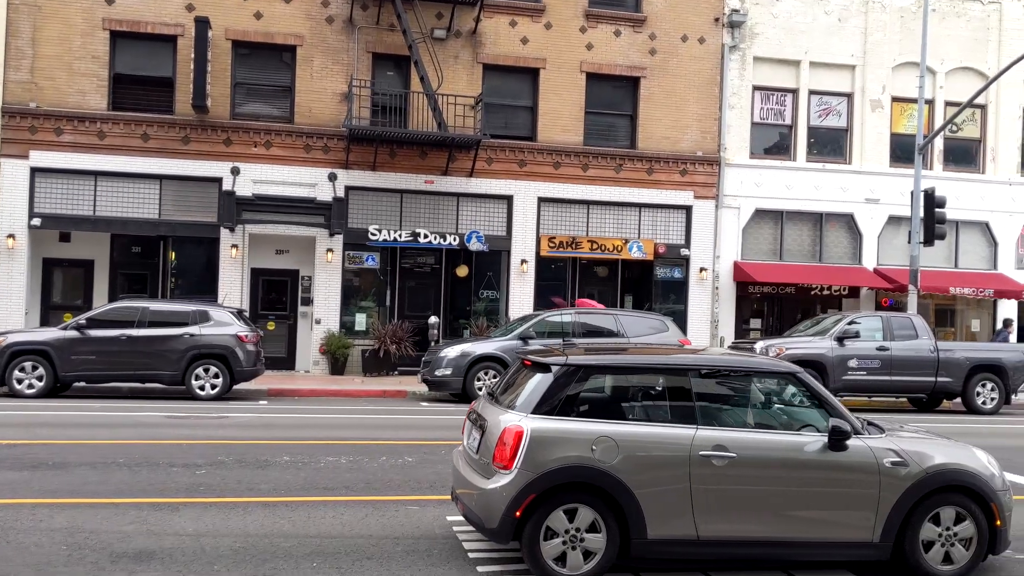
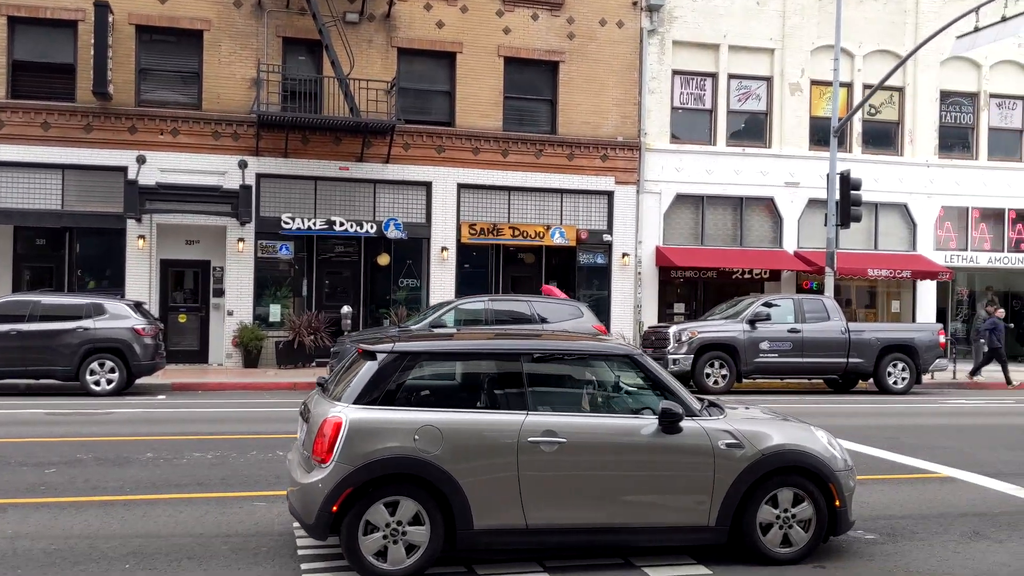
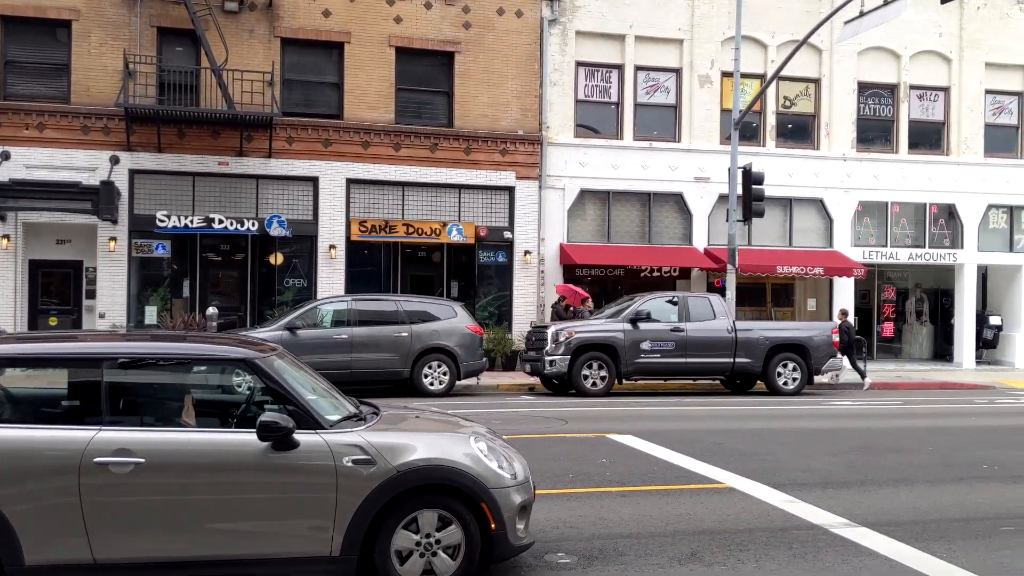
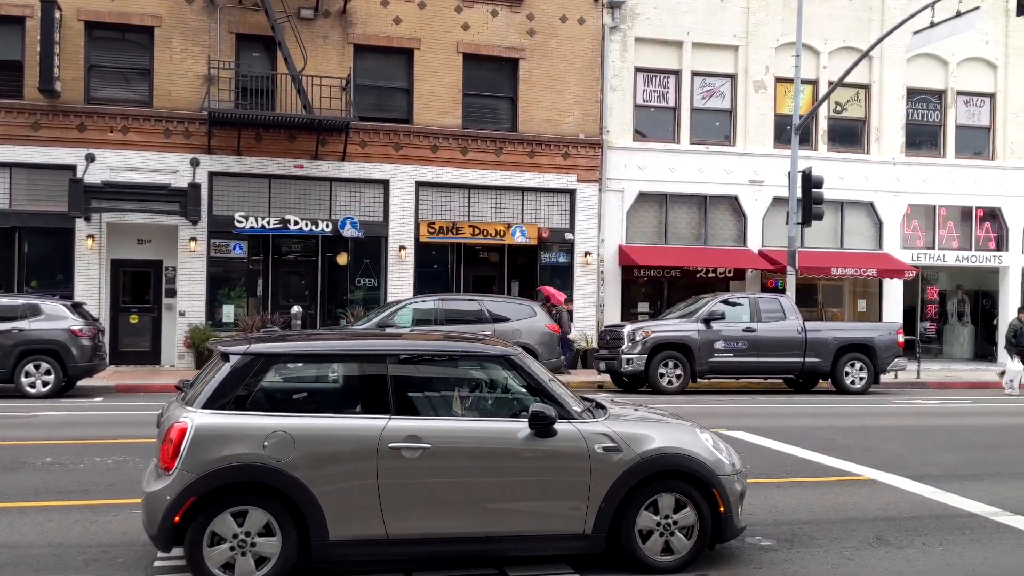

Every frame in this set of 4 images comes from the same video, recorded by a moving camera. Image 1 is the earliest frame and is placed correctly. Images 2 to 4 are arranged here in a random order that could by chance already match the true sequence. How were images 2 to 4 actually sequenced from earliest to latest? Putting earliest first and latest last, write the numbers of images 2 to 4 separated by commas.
2, 4, 3
